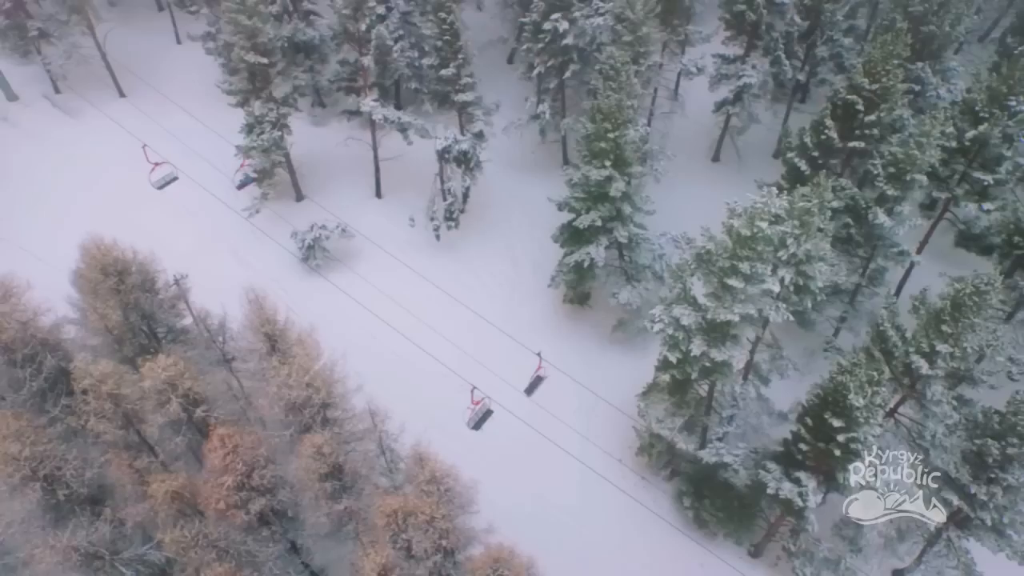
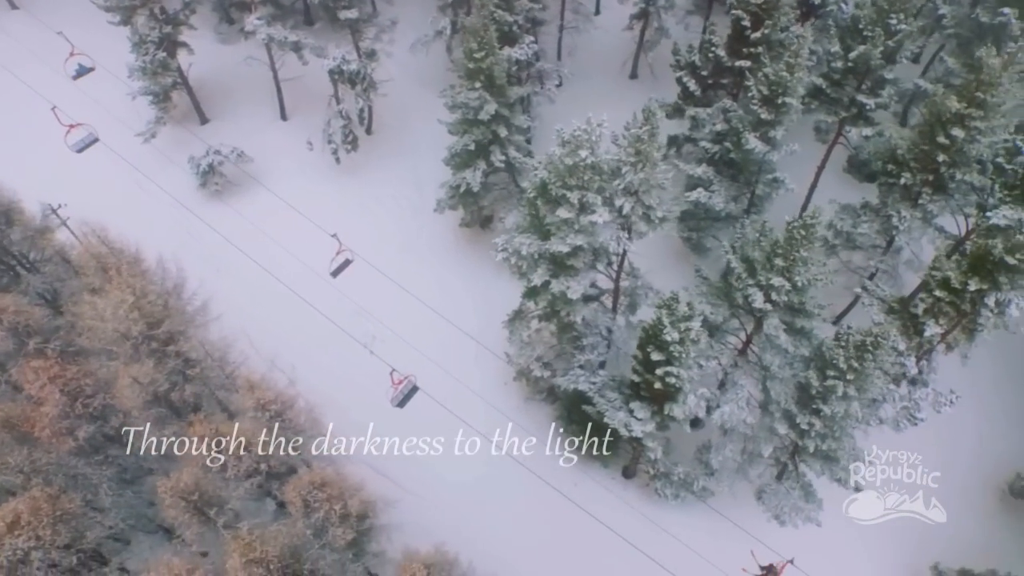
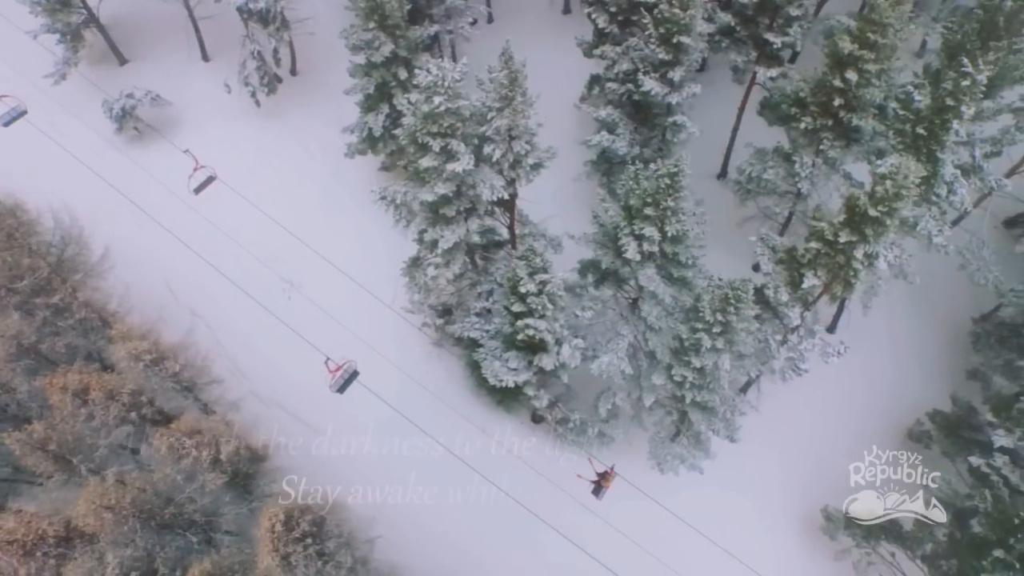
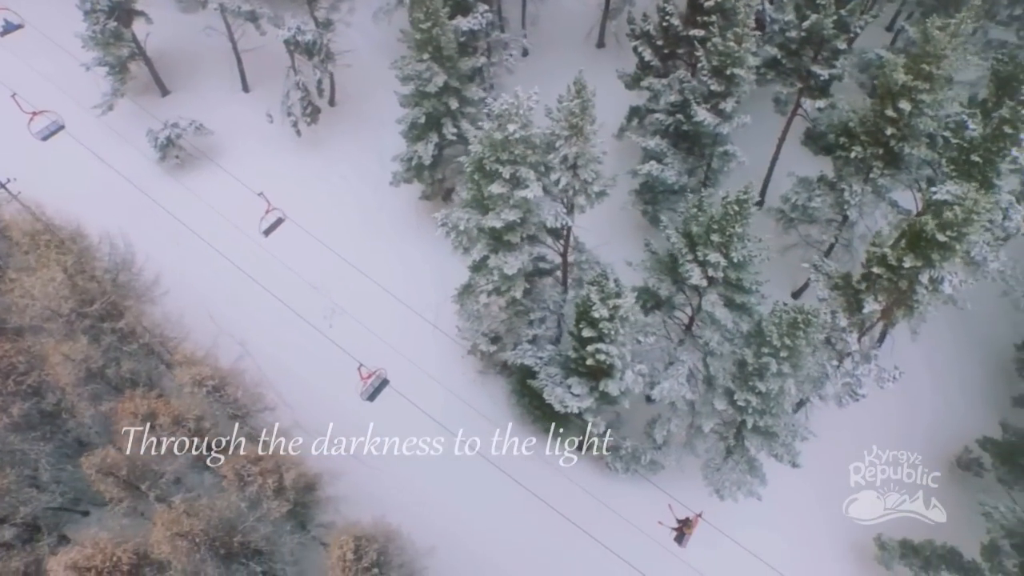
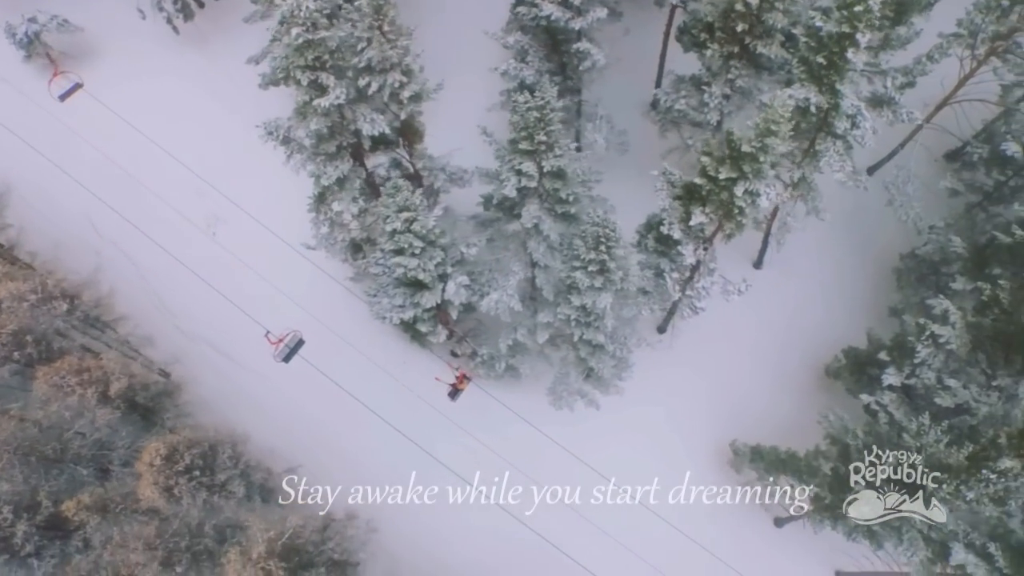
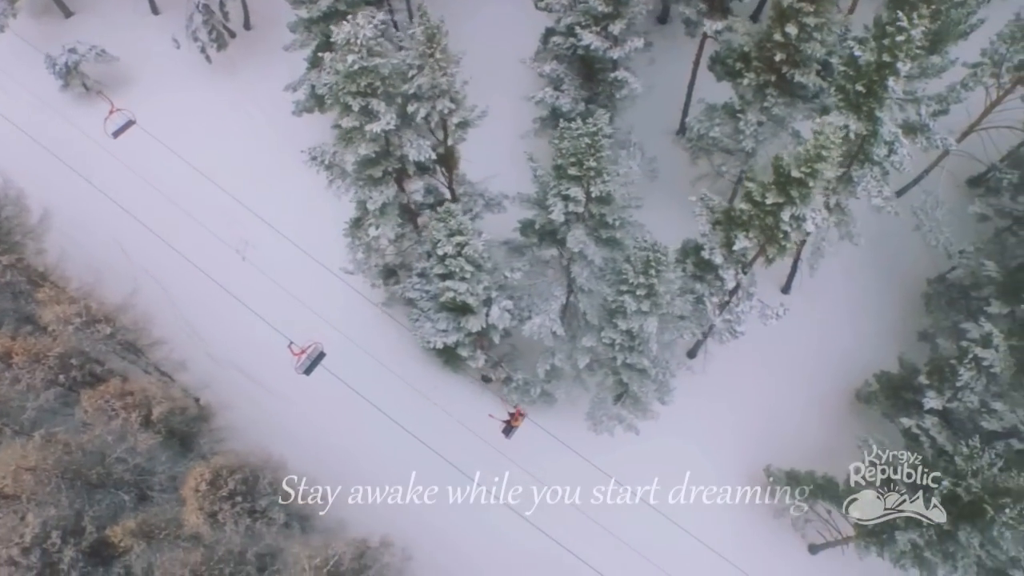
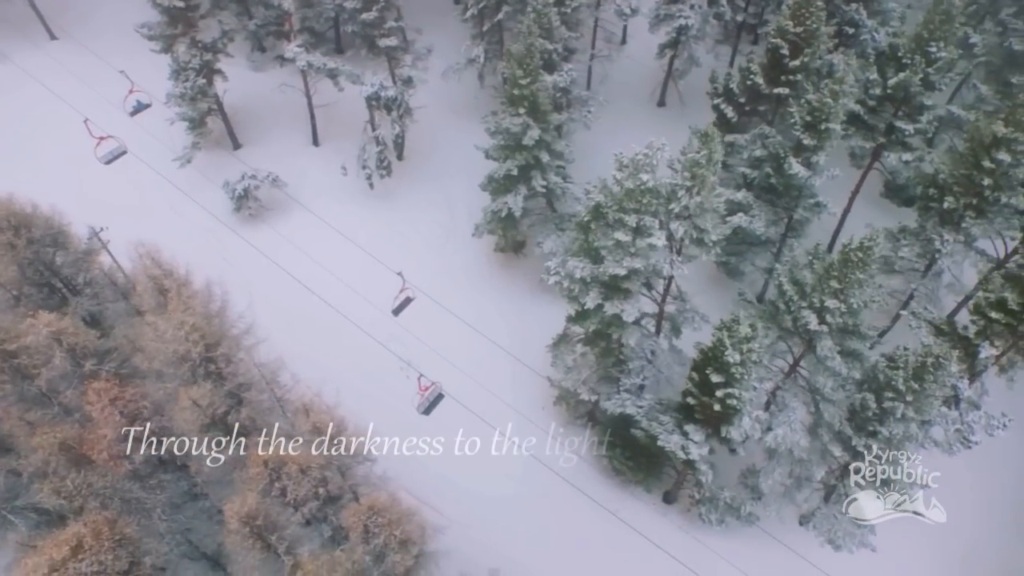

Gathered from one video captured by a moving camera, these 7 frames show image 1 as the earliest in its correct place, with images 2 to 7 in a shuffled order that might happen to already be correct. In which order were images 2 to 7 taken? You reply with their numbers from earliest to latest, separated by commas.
7, 2, 4, 3, 6, 5
